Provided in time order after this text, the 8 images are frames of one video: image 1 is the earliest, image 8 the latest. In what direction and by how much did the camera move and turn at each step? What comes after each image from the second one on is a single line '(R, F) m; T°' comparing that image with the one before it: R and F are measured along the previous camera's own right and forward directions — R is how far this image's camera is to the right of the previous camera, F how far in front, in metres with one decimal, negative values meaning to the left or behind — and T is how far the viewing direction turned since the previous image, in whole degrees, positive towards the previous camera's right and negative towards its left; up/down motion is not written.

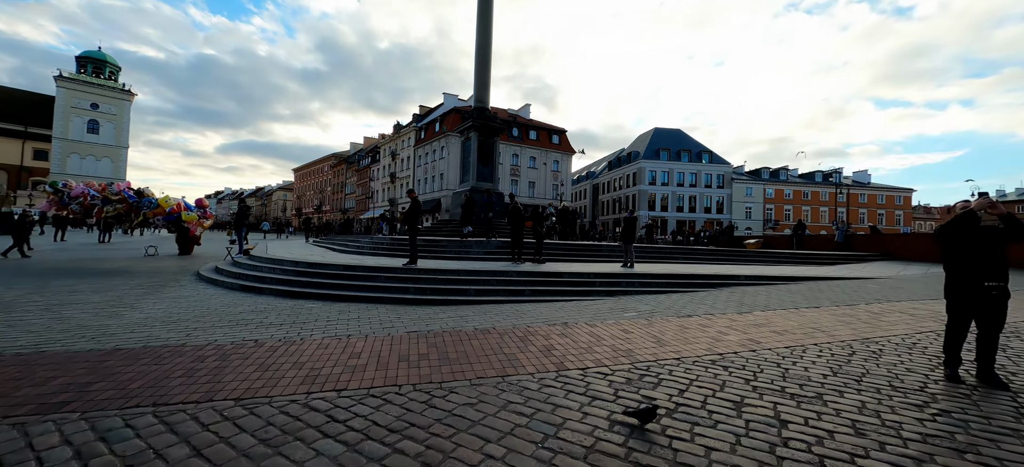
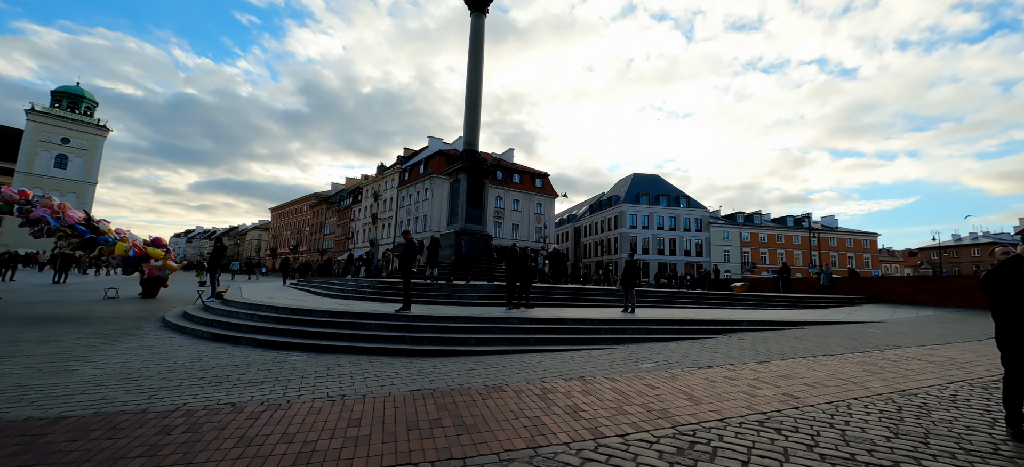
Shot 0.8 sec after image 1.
(-0.4, +0.4) m; +3°
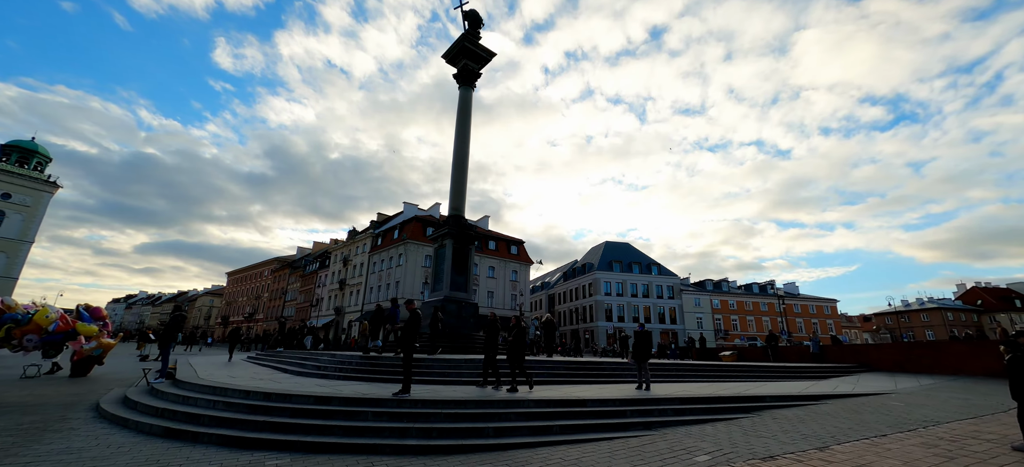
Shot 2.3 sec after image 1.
(-0.9, +0.6) m; +4°
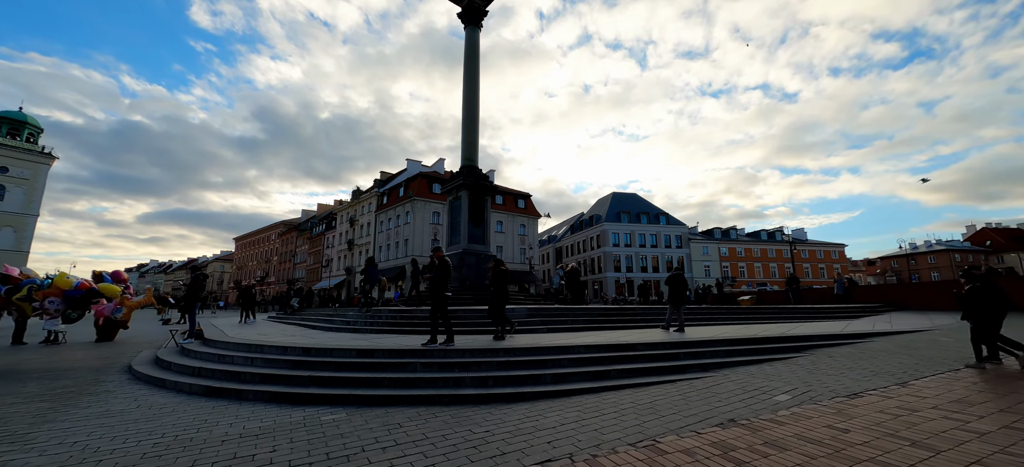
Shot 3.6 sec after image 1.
(-0.7, +0.6) m; 0°
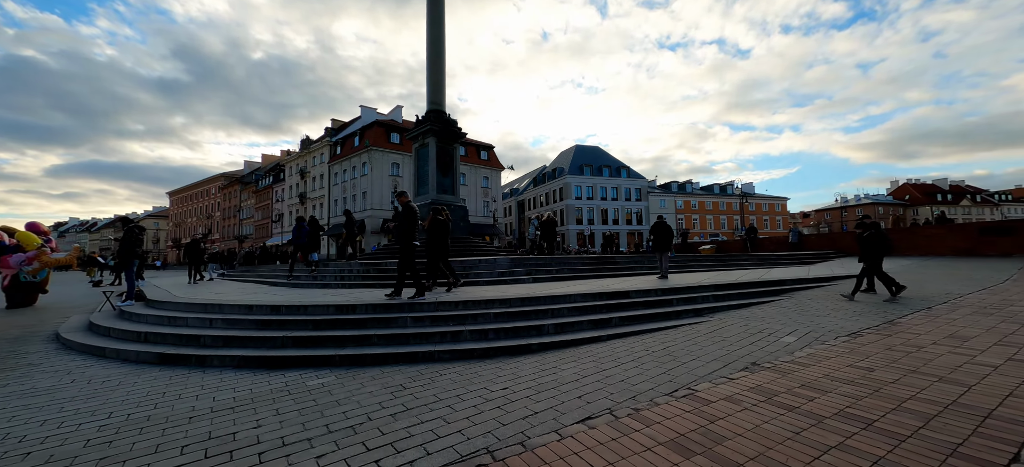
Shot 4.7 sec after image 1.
(-0.5, +0.6) m; +6°
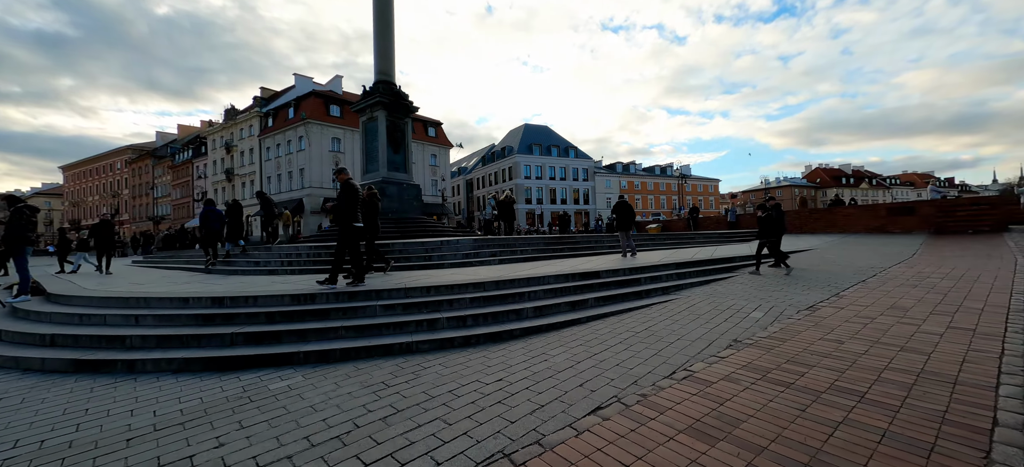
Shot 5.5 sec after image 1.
(-0.4, +0.3) m; +8°
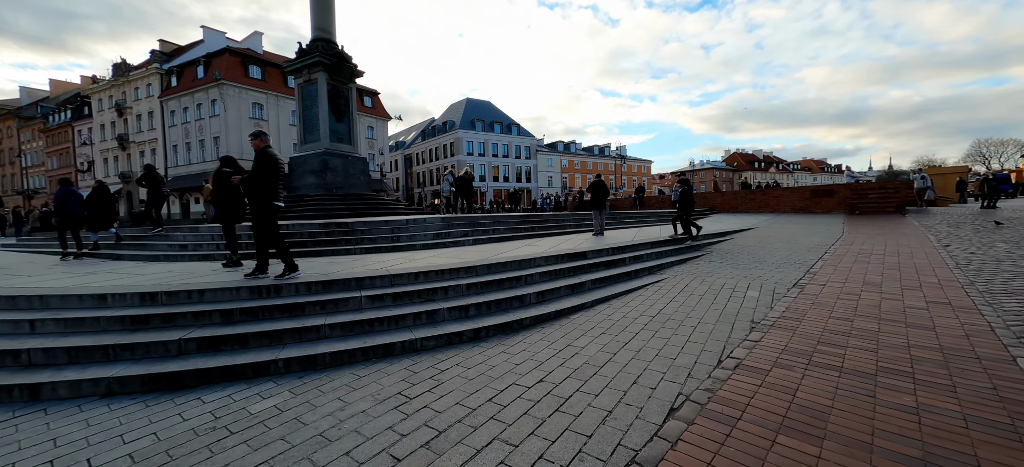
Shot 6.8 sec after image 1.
(-0.7, +0.5) m; +9°
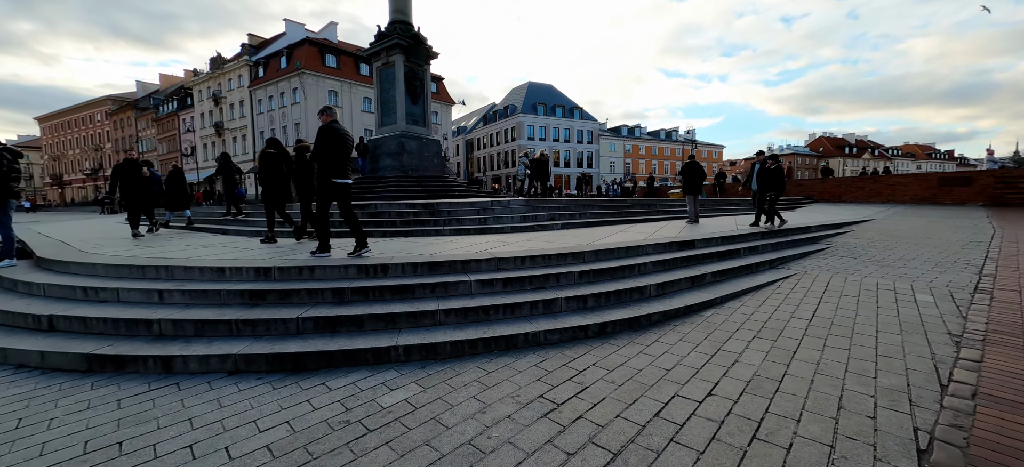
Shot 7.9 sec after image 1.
(-0.7, +0.4) m; -8°
